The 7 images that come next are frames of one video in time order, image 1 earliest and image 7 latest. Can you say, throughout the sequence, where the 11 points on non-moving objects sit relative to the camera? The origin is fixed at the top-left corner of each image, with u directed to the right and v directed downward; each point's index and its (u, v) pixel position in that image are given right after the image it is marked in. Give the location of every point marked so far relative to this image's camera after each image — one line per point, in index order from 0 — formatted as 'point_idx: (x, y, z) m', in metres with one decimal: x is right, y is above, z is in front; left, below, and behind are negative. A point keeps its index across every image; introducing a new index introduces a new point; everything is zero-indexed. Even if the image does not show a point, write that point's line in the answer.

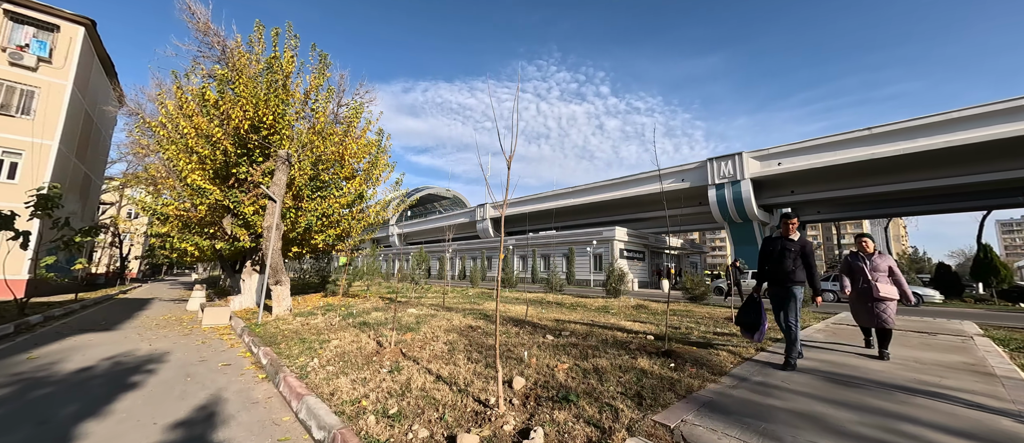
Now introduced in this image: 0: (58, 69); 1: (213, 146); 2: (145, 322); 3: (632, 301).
0: (-21.9, +7.3, +16.4) m
1: (-9.4, +2.3, +10.6) m
2: (-10.3, -2.8, +9.5) m
3: (+4.0, -2.7, +11.2) m
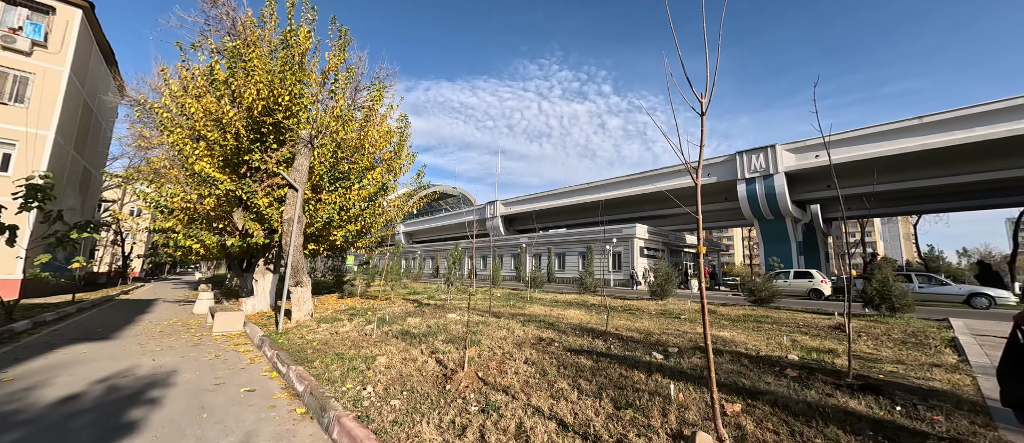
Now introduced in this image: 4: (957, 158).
0: (-20.6, +7.5, +15.3) m
1: (-8.1, +2.5, +9.4) m
2: (-9.1, -2.6, +8.4) m
3: (+5.3, -2.5, +10.0) m
4: (+25.7, +3.7, +19.6) m
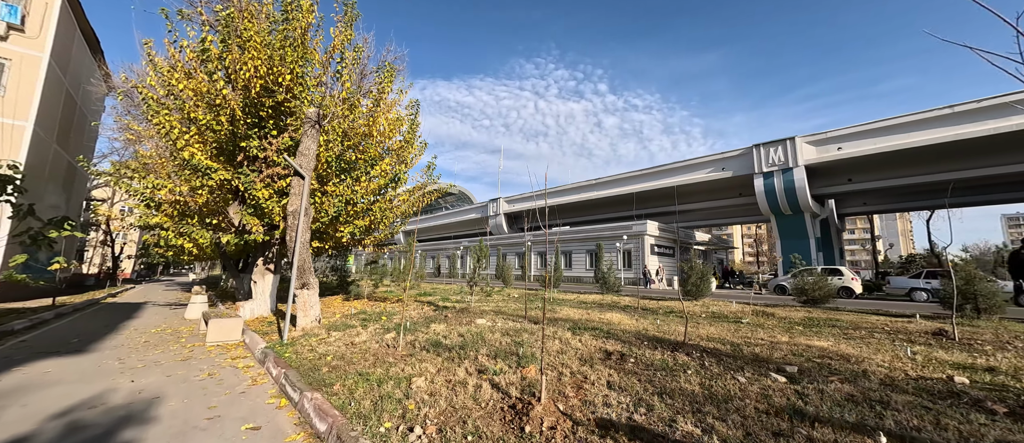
0: (-20.0, +7.6, +14.1) m
1: (-7.4, +2.6, +8.4) m
2: (-8.3, -2.5, +7.4) m
3: (+6.0, -2.3, +9.1) m
4: (+26.4, +4.0, +18.8) m
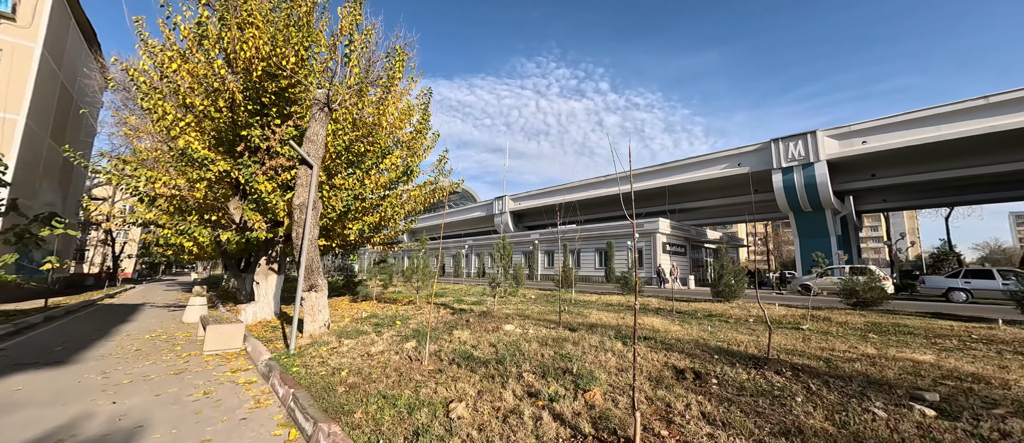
0: (-19.4, +7.7, +13.4) m
1: (-6.8, +2.7, +7.7) m
2: (-7.7, -2.4, +6.7) m
3: (+6.6, -2.2, +8.3) m
4: (+27.0, +4.2, +18.0) m
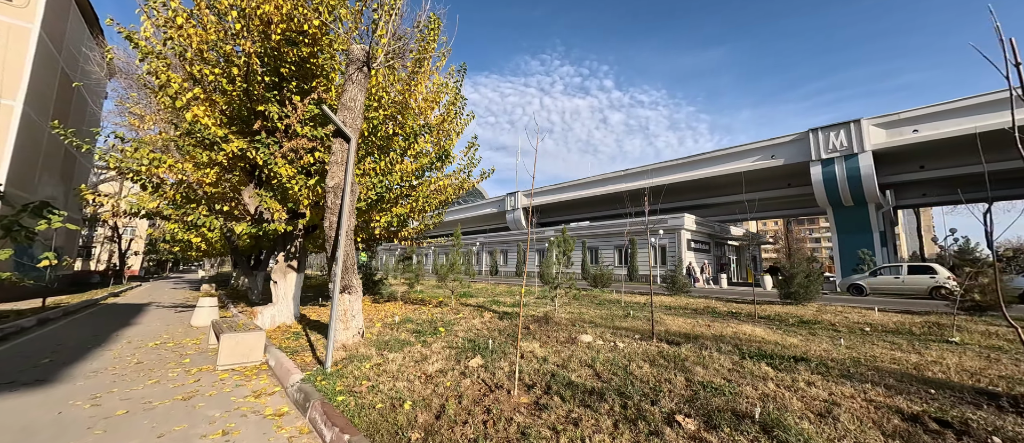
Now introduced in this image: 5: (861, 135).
0: (-18.1, +7.9, +12.4) m
1: (-5.6, +2.9, +6.6) m
2: (-6.5, -2.2, +5.7) m
3: (+7.8, -2.0, +7.2) m
4: (+28.3, +4.4, +16.5) m
5: (+20.0, +4.9, +19.4) m
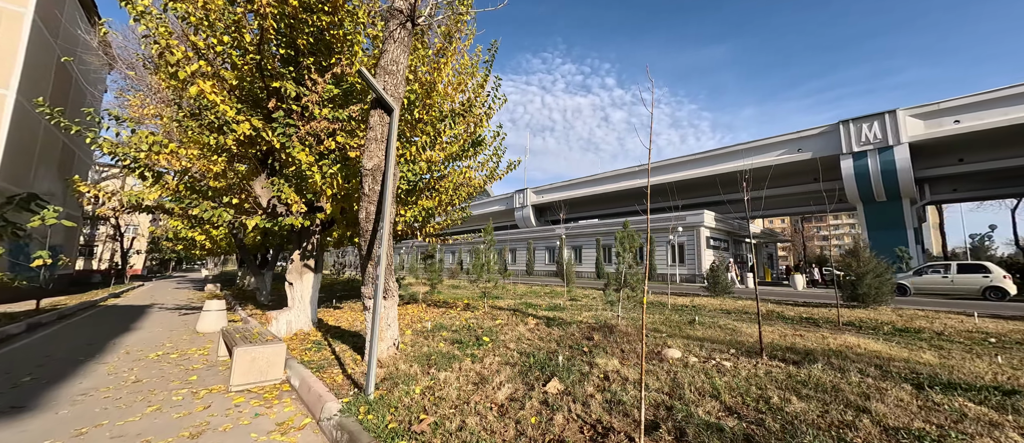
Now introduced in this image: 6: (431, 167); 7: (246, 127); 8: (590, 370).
0: (-17.2, +8.0, +11.6) m
1: (-4.7, +3.0, +5.8) m
2: (-5.7, -2.1, +4.8) m
3: (+8.7, -1.8, +6.3) m
4: (+29.2, +4.6, +15.5) m
5: (+20.9, +5.2, +18.4) m
6: (-1.9, +1.3, +7.8) m
7: (-4.5, +1.6, +5.7) m
8: (+0.9, -1.7, +3.9) m
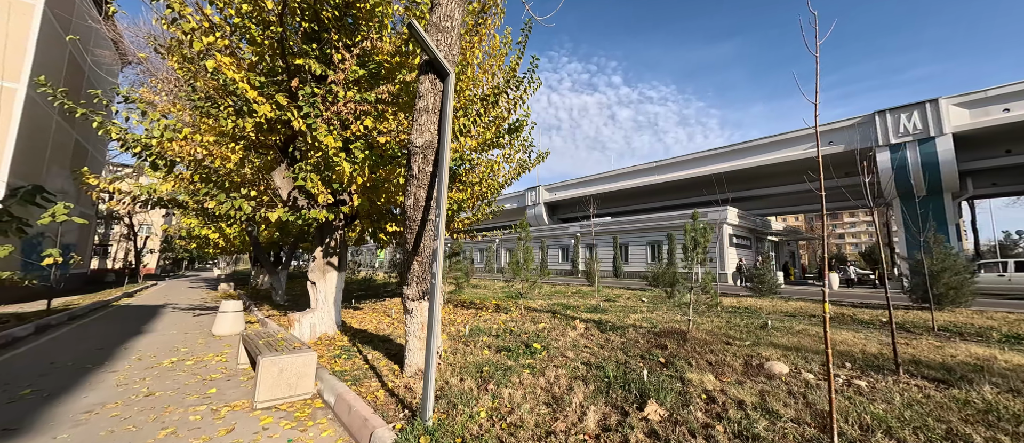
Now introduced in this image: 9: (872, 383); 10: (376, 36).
0: (-16.4, +8.1, +11.3) m
1: (-4.0, +3.2, +5.2) m
2: (-4.9, -2.0, +4.3) m
3: (+9.5, -1.7, +5.5) m
4: (+30.1, +4.9, +14.3) m
5: (+21.9, +5.4, +17.4) m
6: (-1.1, +1.4, +7.2) m
7: (-3.7, +1.7, +5.1) m
8: (+1.6, -1.6, +3.2) m
9: (+3.2, -1.4, +3.0) m
10: (-2.3, +3.1, +5.8) m
